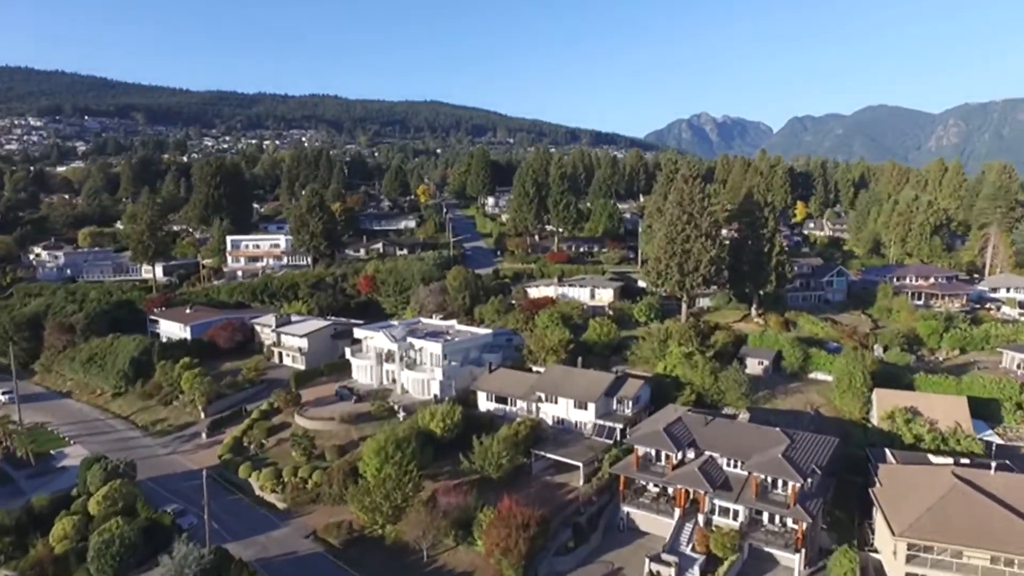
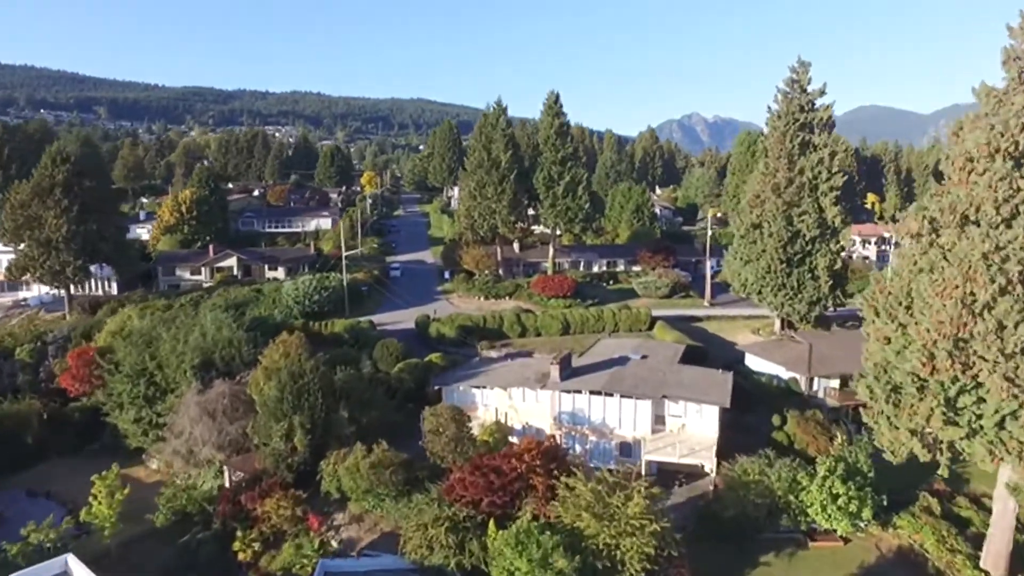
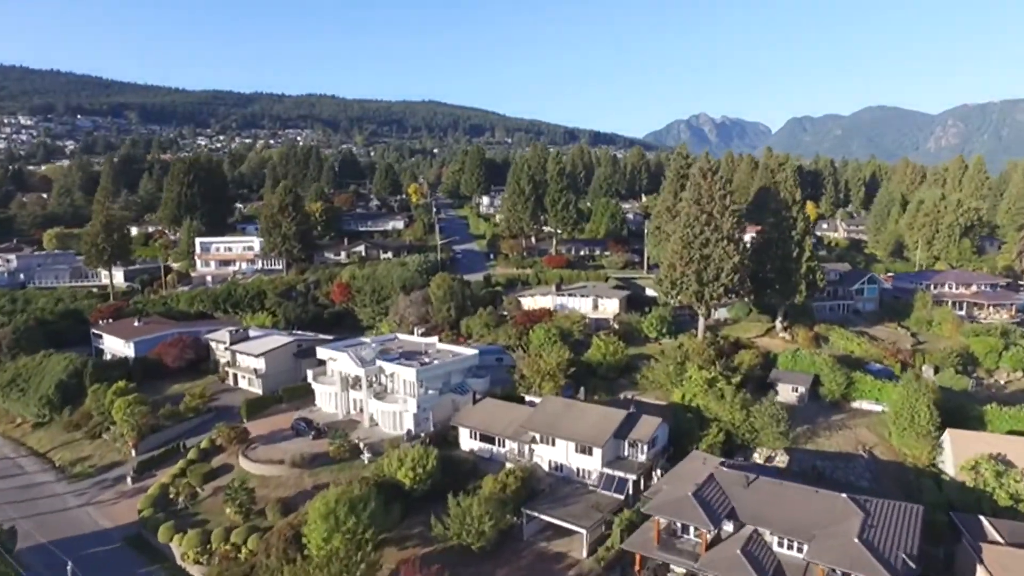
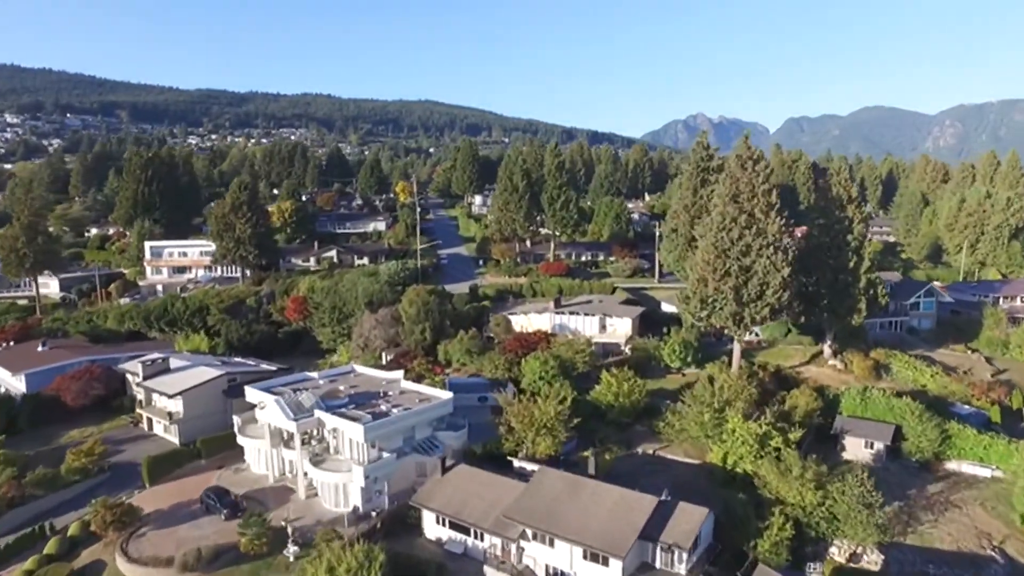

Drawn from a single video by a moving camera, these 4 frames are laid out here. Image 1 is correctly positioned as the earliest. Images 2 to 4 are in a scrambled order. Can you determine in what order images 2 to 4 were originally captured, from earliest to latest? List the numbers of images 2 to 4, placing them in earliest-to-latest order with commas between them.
3, 4, 2
